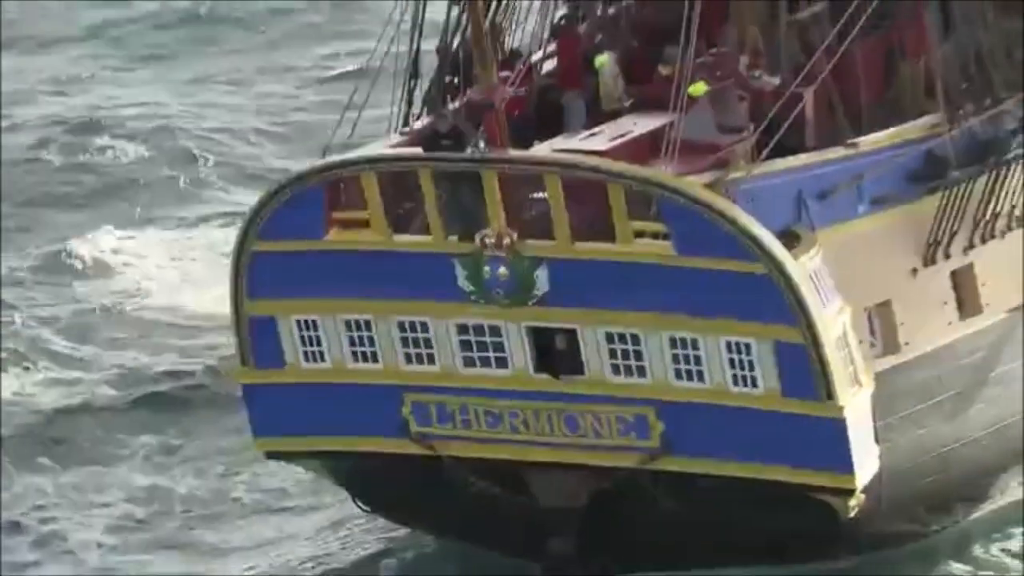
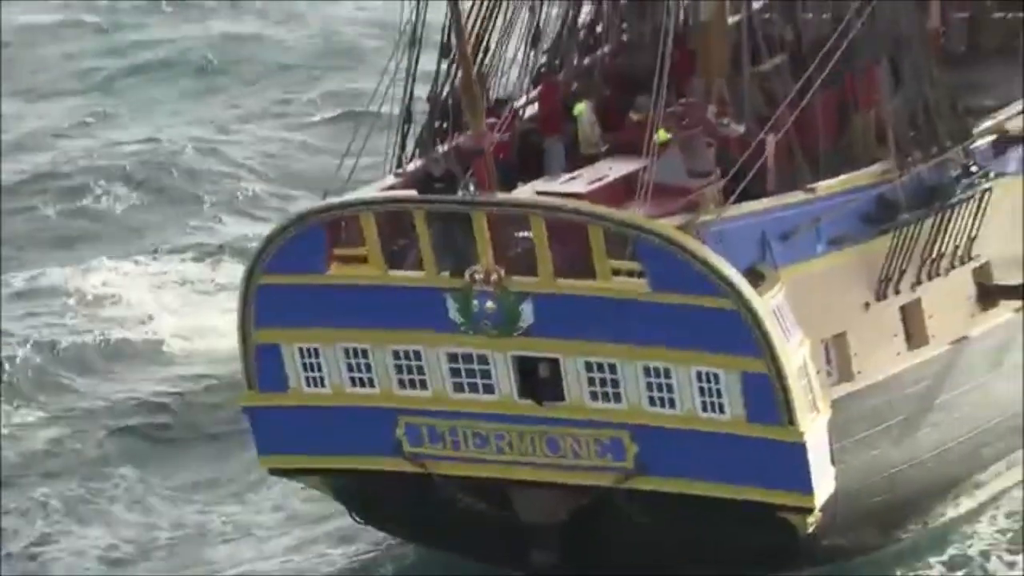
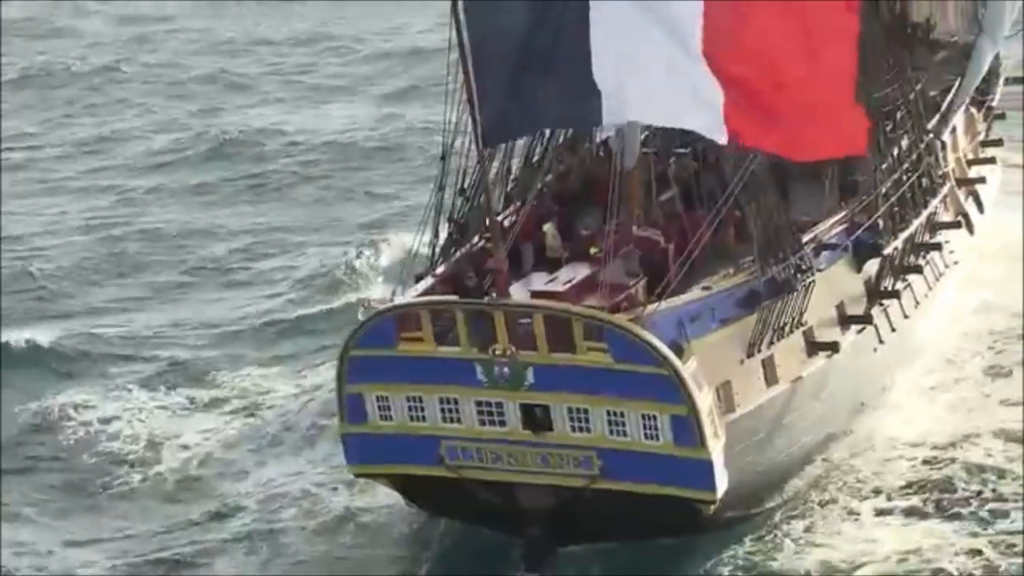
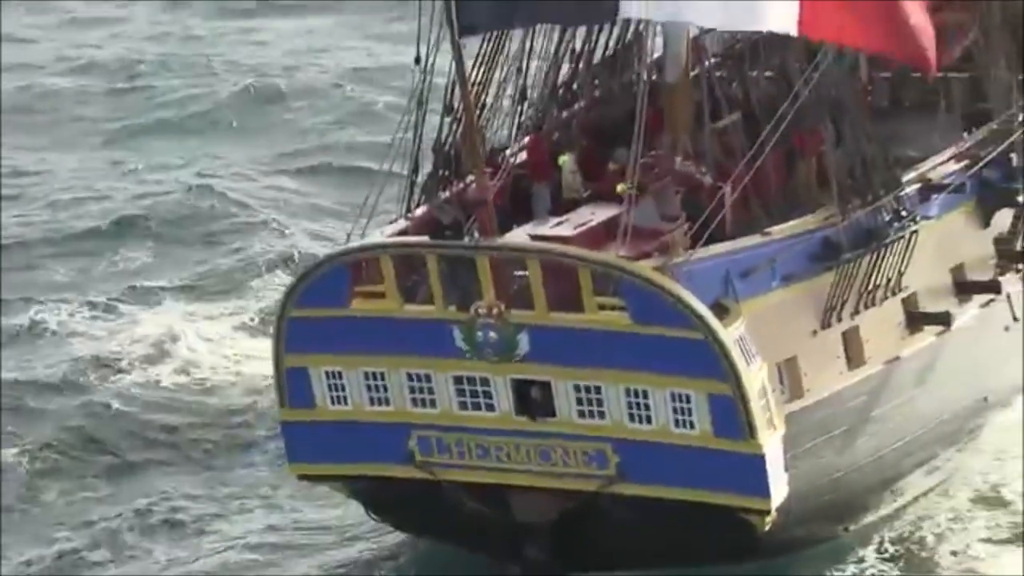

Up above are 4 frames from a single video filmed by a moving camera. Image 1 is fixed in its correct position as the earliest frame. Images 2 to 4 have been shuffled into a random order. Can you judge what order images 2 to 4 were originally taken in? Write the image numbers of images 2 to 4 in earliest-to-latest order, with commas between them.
2, 4, 3
